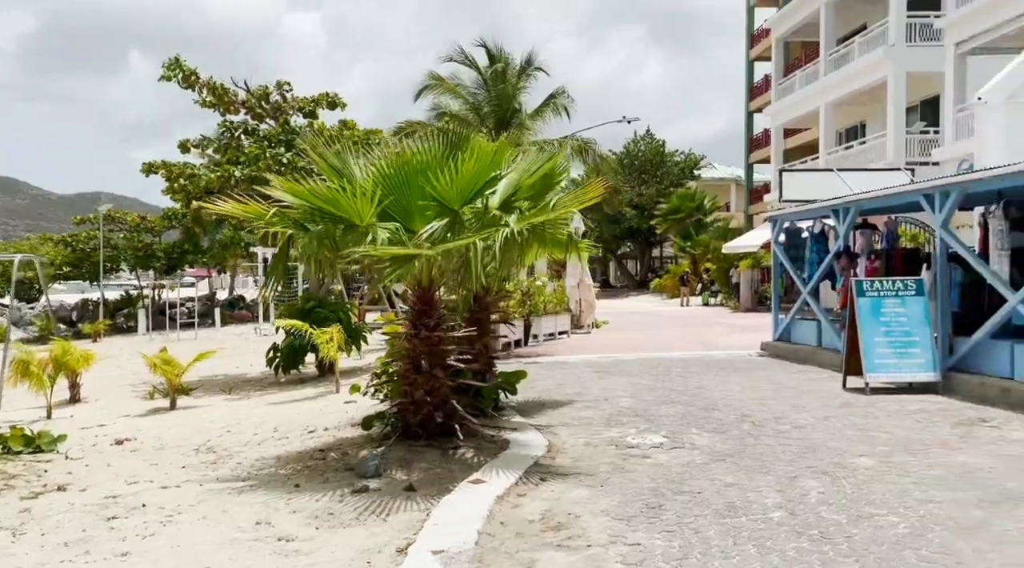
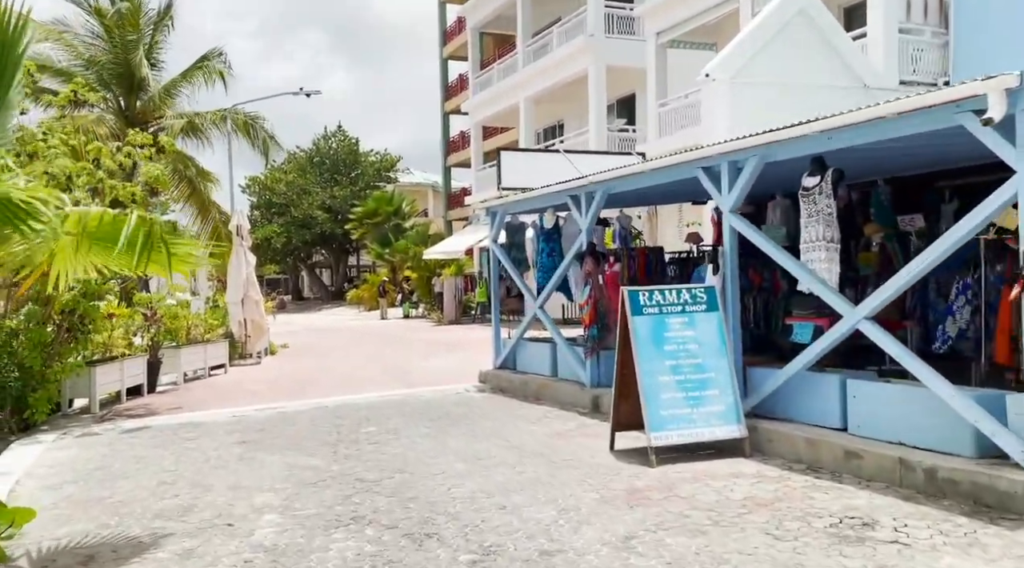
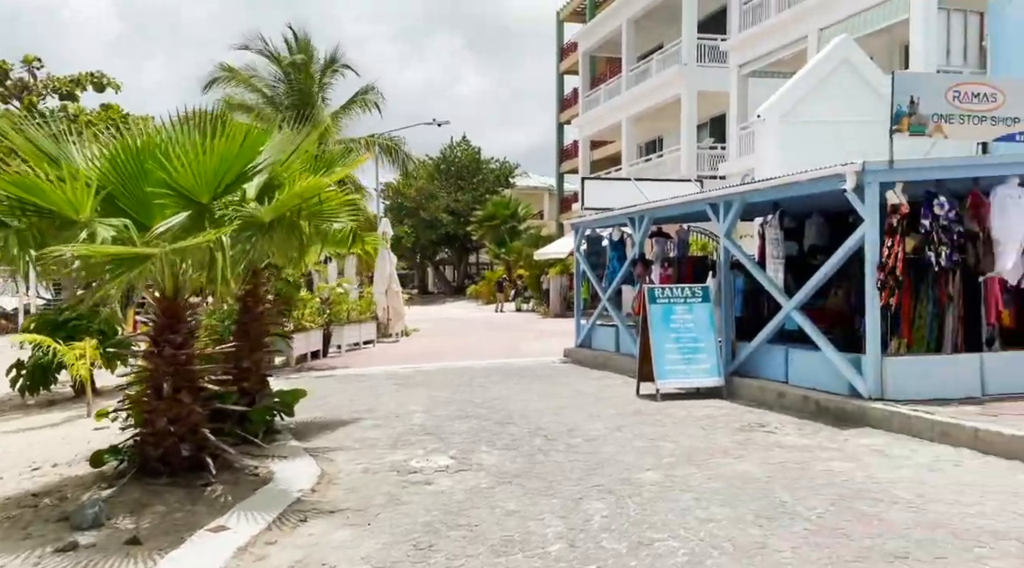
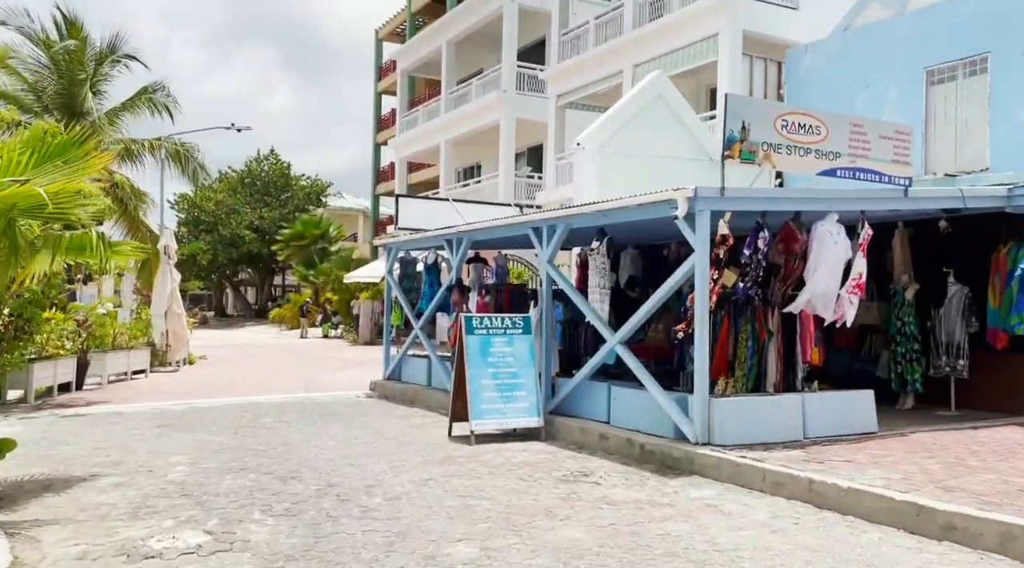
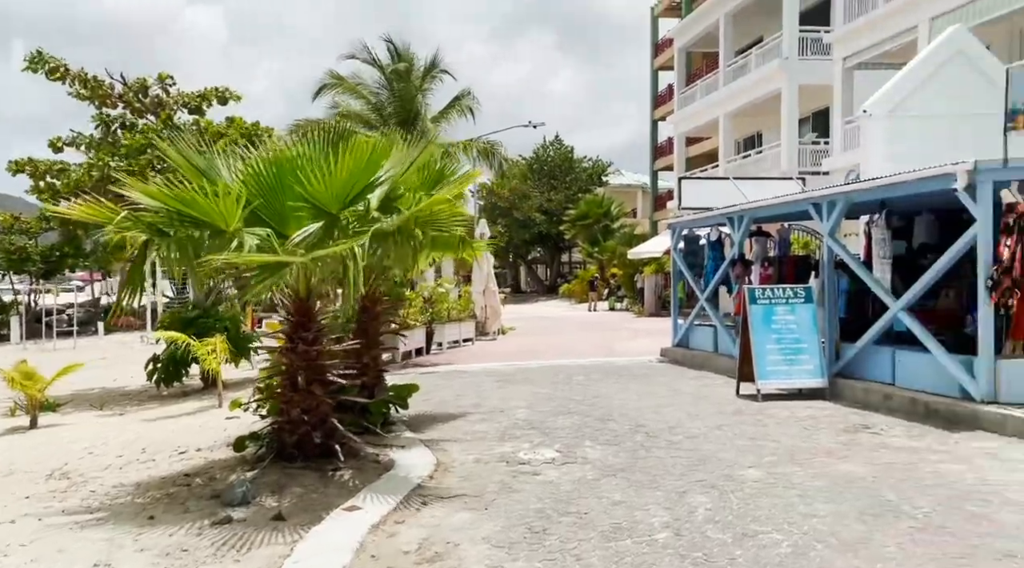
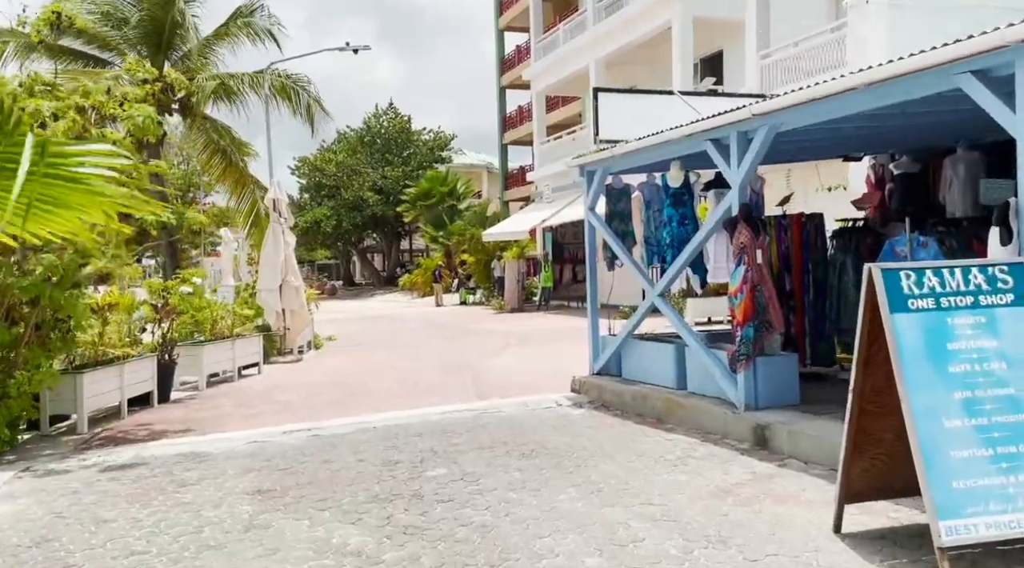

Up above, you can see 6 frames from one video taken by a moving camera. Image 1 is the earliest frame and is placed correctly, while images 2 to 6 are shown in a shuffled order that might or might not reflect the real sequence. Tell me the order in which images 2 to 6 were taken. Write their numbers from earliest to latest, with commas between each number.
5, 3, 4, 2, 6
